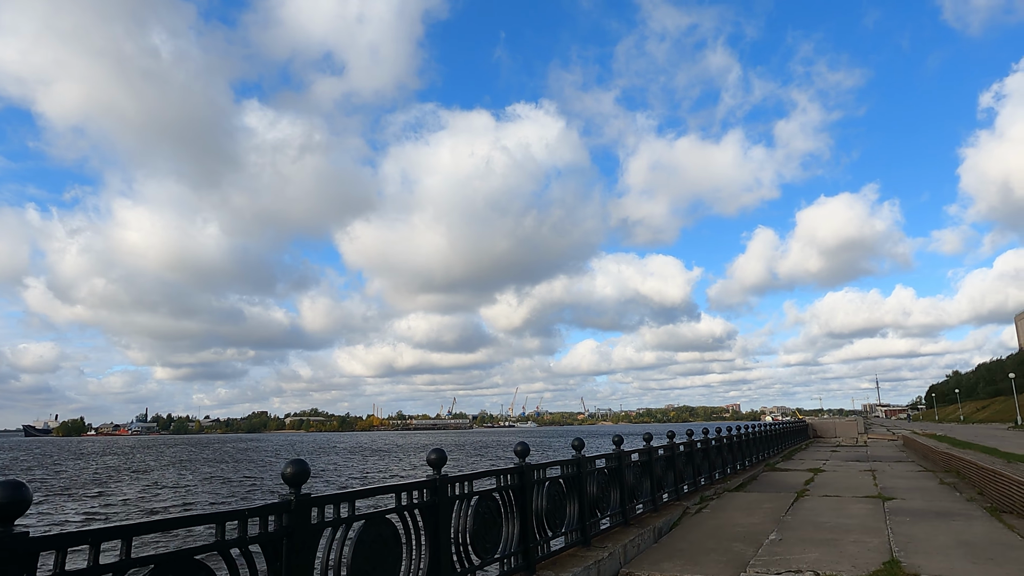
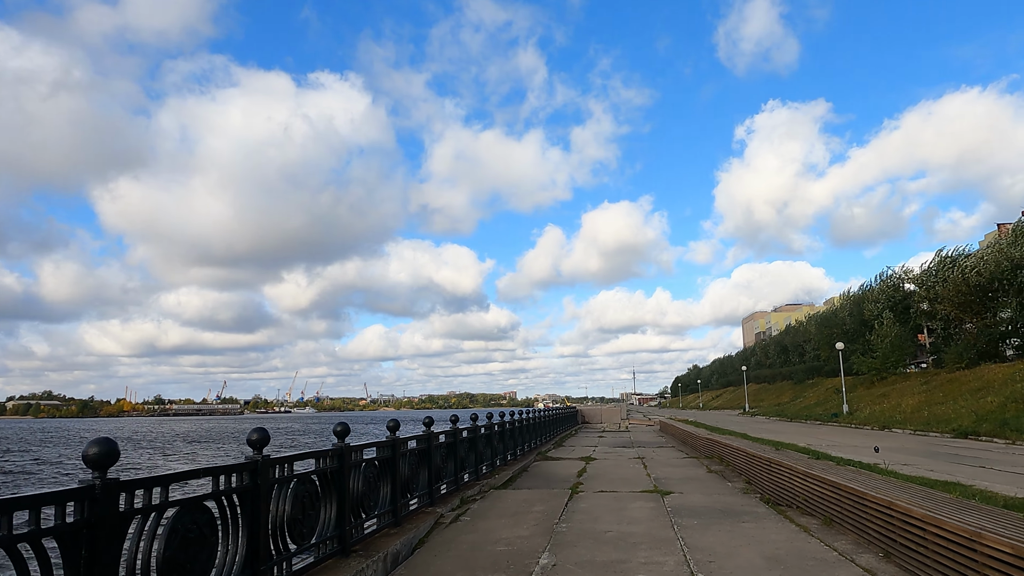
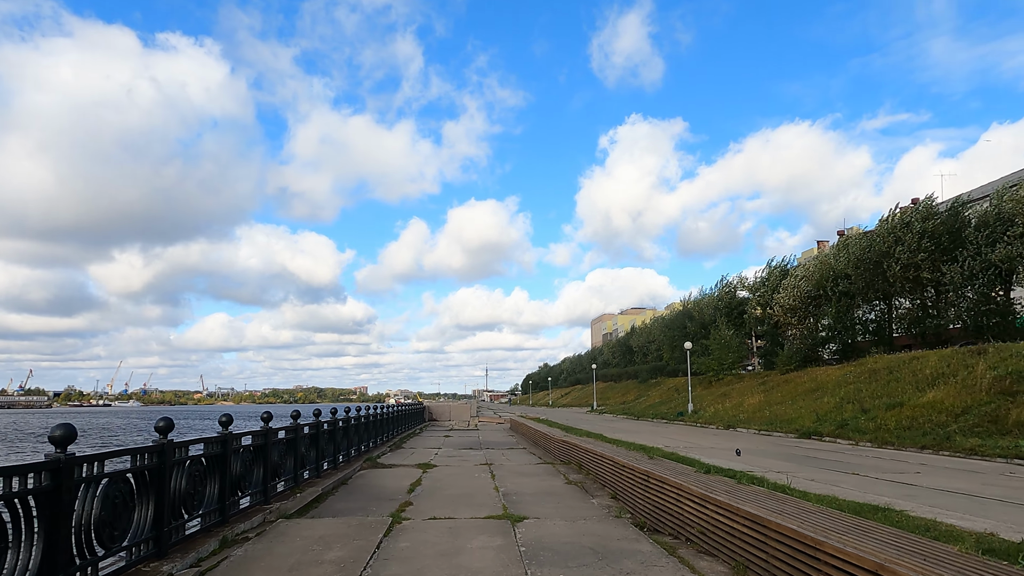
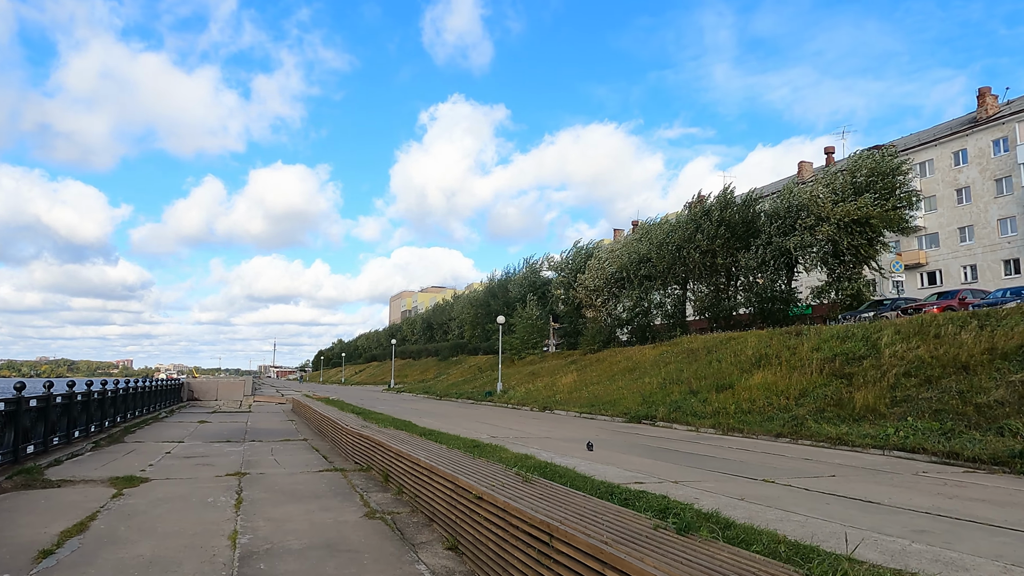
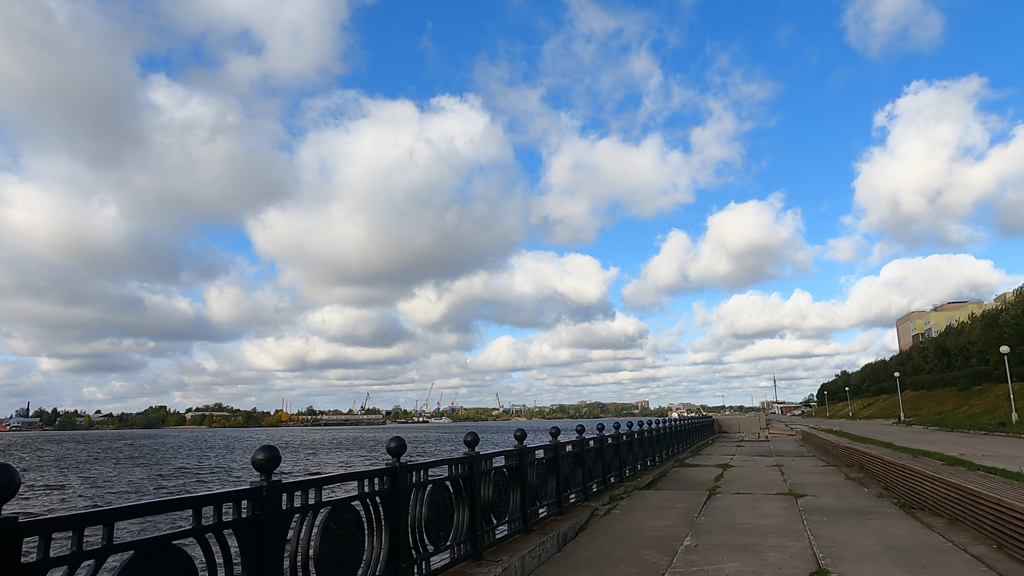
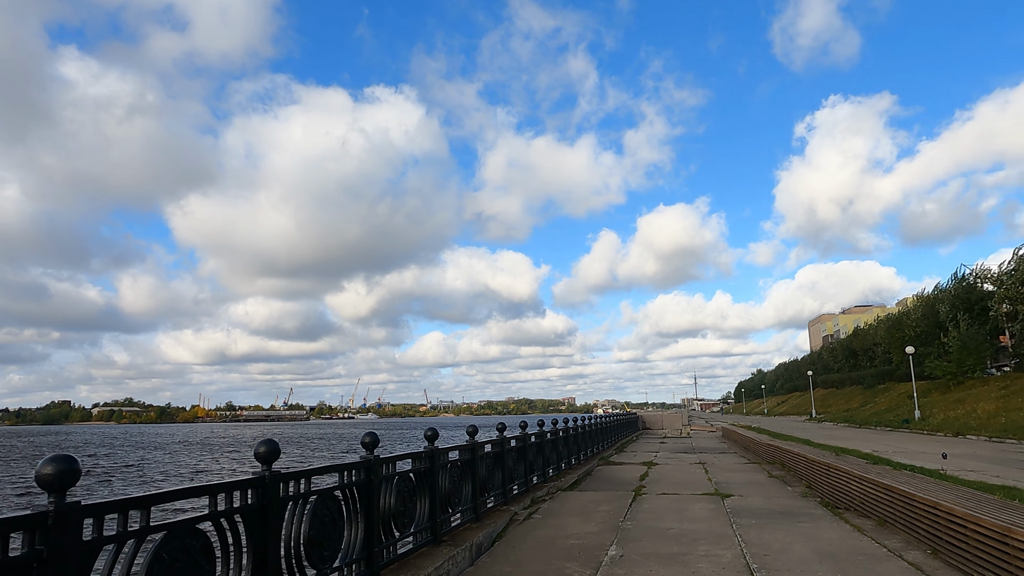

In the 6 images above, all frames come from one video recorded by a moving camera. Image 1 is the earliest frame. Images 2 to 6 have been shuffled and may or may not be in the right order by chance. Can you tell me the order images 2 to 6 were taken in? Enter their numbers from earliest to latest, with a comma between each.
5, 6, 2, 3, 4
